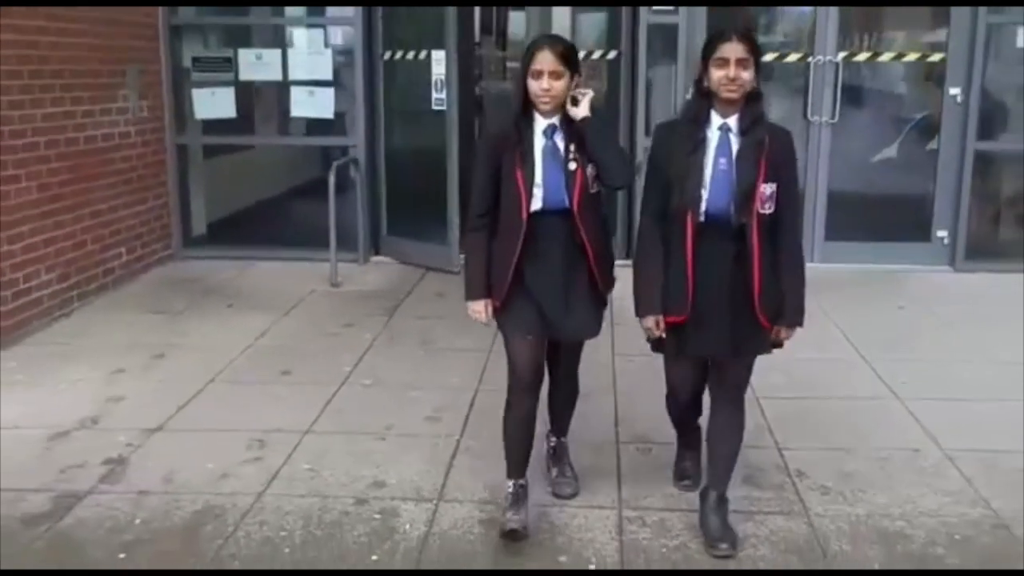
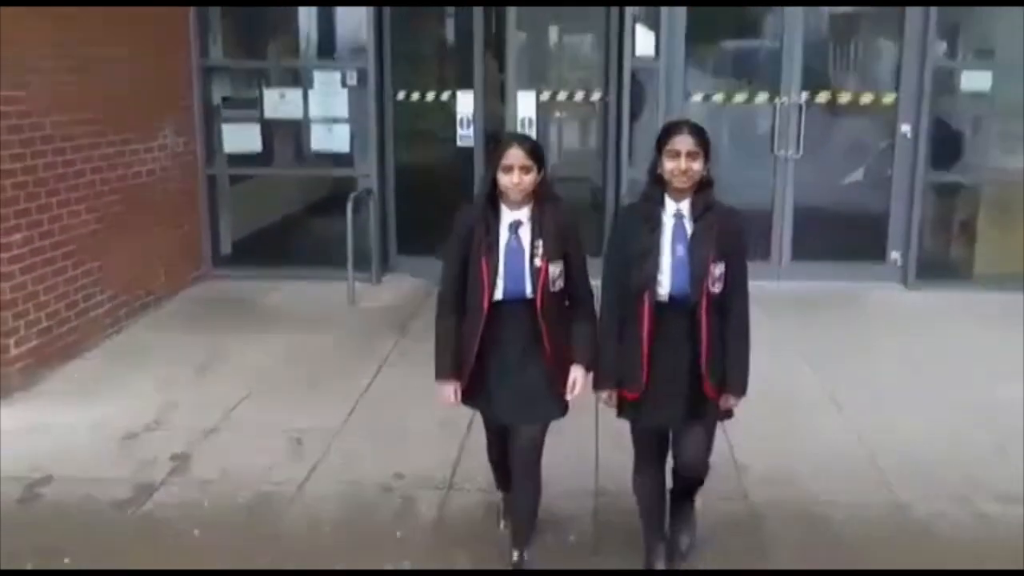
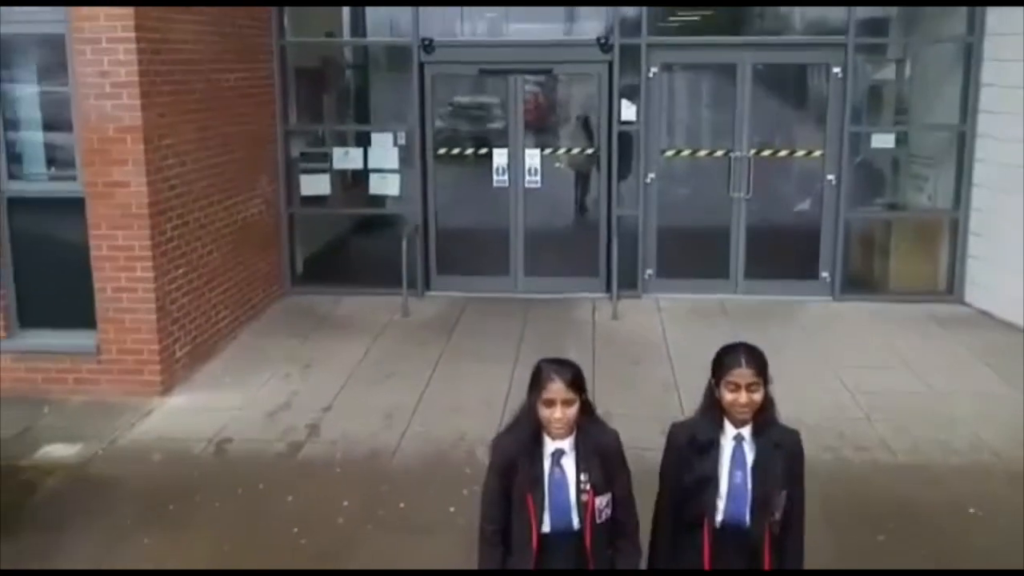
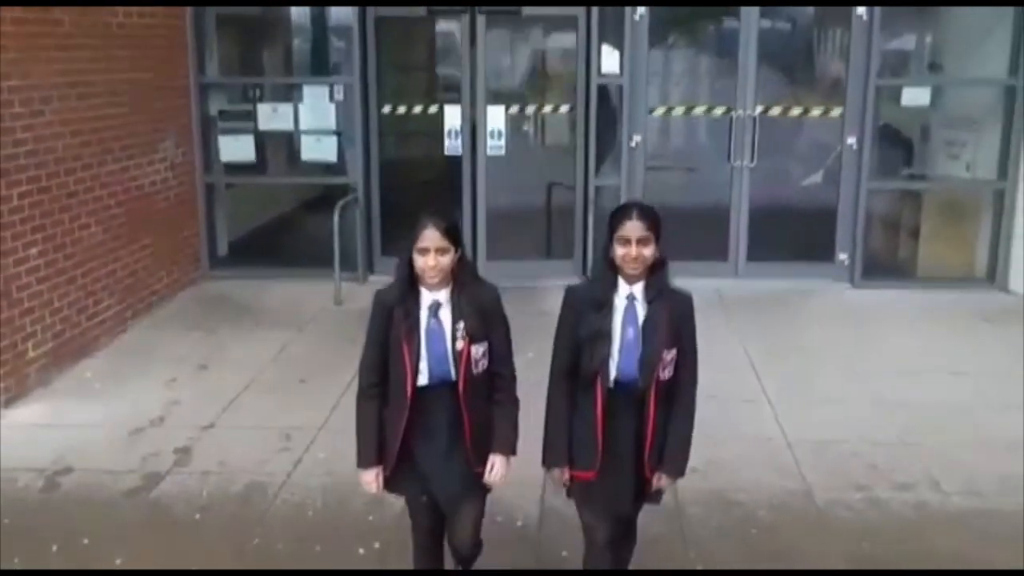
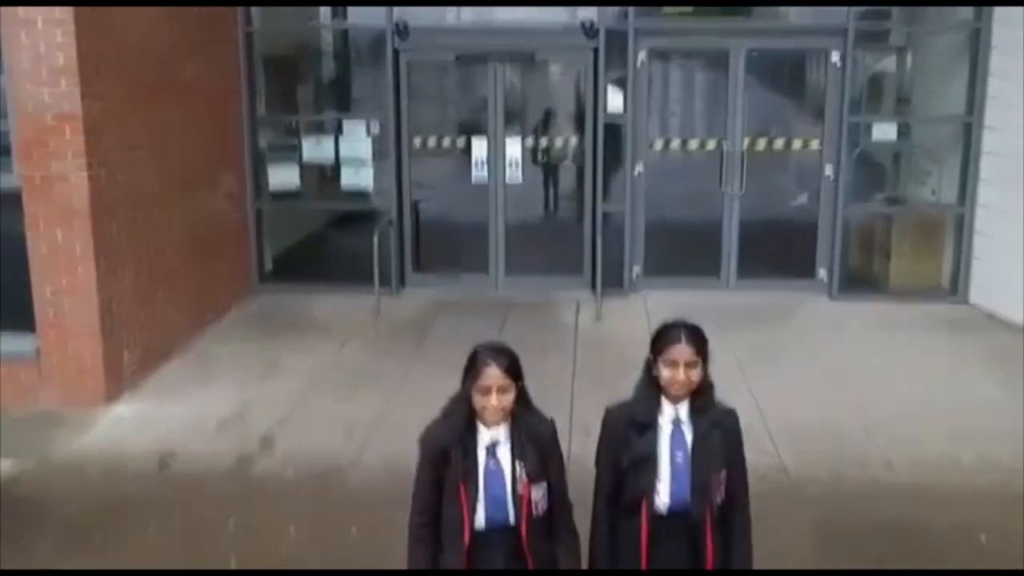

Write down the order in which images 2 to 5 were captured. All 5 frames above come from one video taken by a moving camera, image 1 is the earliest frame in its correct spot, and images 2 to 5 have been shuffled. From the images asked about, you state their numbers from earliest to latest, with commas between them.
2, 4, 5, 3
